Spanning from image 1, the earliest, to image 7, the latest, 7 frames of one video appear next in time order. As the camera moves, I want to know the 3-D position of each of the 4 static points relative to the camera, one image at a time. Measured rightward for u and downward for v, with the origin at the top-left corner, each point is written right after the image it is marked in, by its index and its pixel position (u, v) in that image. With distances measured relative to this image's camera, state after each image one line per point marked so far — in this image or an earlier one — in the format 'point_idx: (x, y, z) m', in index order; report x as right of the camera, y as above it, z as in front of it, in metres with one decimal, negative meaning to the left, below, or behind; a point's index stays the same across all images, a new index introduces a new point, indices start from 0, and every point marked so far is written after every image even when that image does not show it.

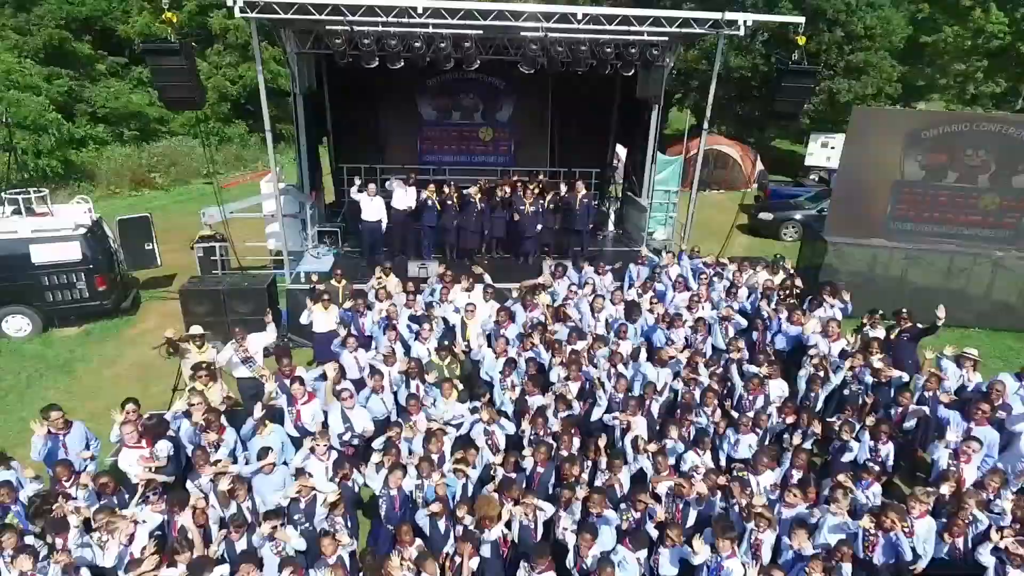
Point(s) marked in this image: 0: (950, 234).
0: (+6.1, +0.7, +12.4) m
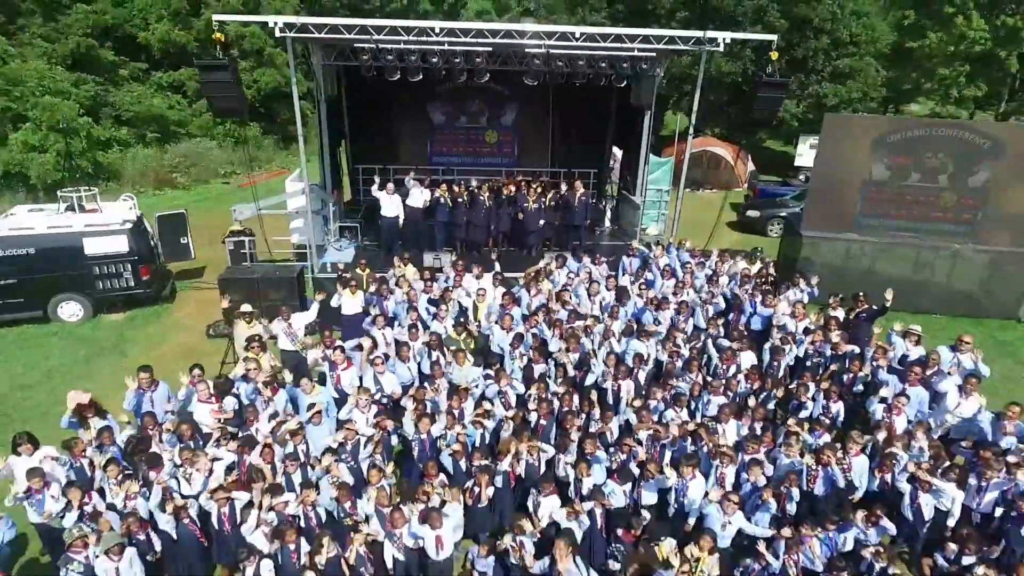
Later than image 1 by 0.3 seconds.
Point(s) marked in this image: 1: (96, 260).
0: (+6.1, +0.9, +13.7) m
1: (-6.0, +0.4, +13.0) m
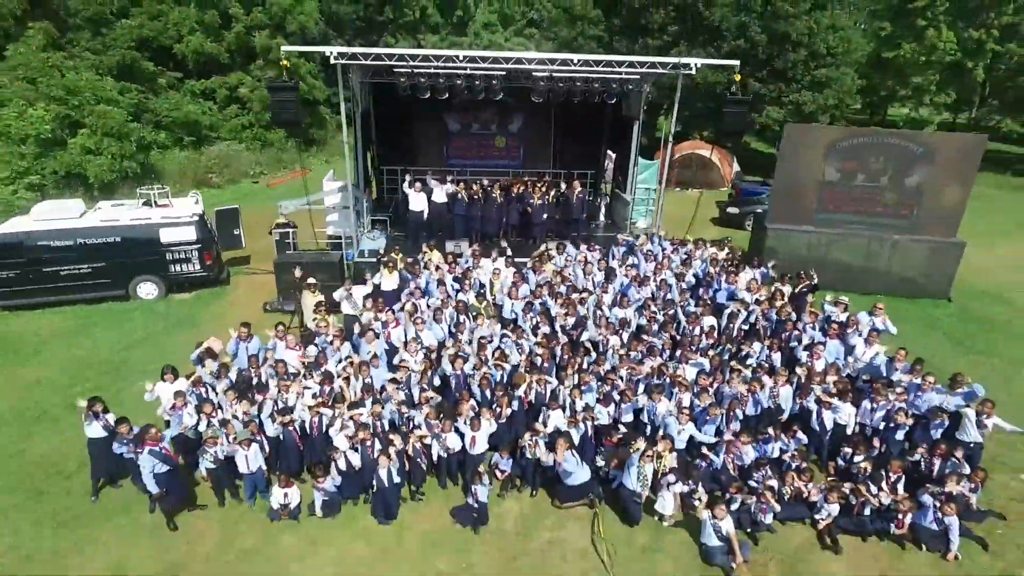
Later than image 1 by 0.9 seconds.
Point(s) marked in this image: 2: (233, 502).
0: (+6.3, +1.2, +16.1) m
1: (-5.9, +0.7, +15.4) m
2: (-2.7, -2.1, +8.9) m
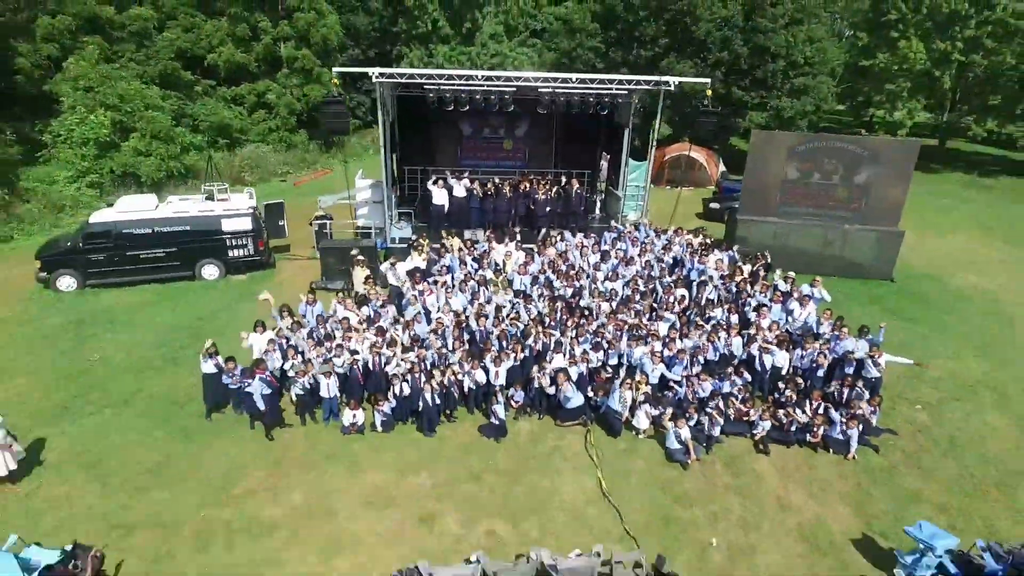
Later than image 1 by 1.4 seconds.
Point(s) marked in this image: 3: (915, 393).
0: (+6.4, +1.5, +18.9) m
1: (-5.7, +1.1, +18.2) m
2: (-2.6, -1.7, +11.7) m
3: (+5.7, -1.5, +12.6) m
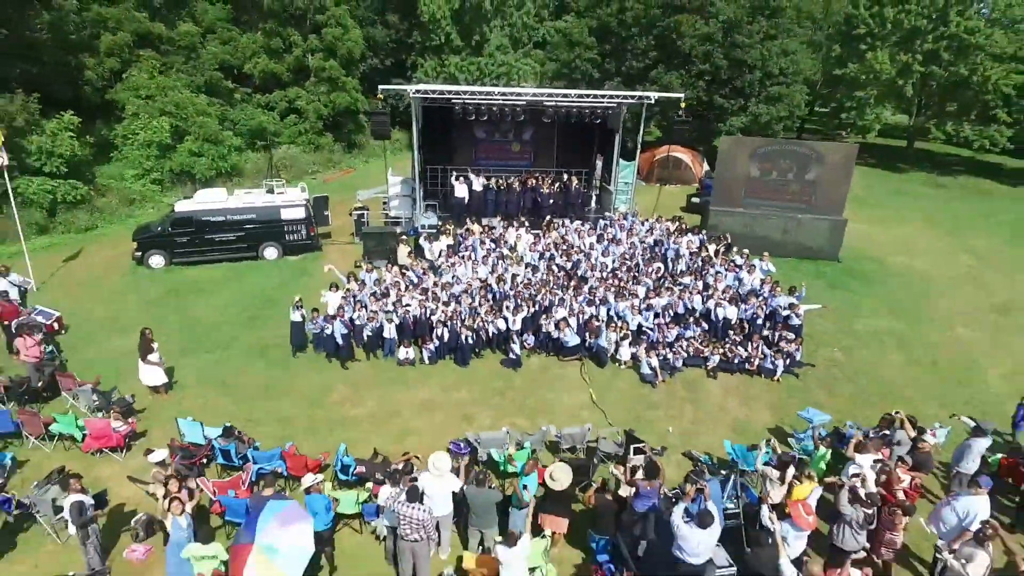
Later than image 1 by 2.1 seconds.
0: (+6.7, +2.1, +22.6) m
1: (-5.5, +1.6, +21.9) m
2: (-2.3, -1.2, +15.5) m
3: (+5.9, -1.0, +16.4) m
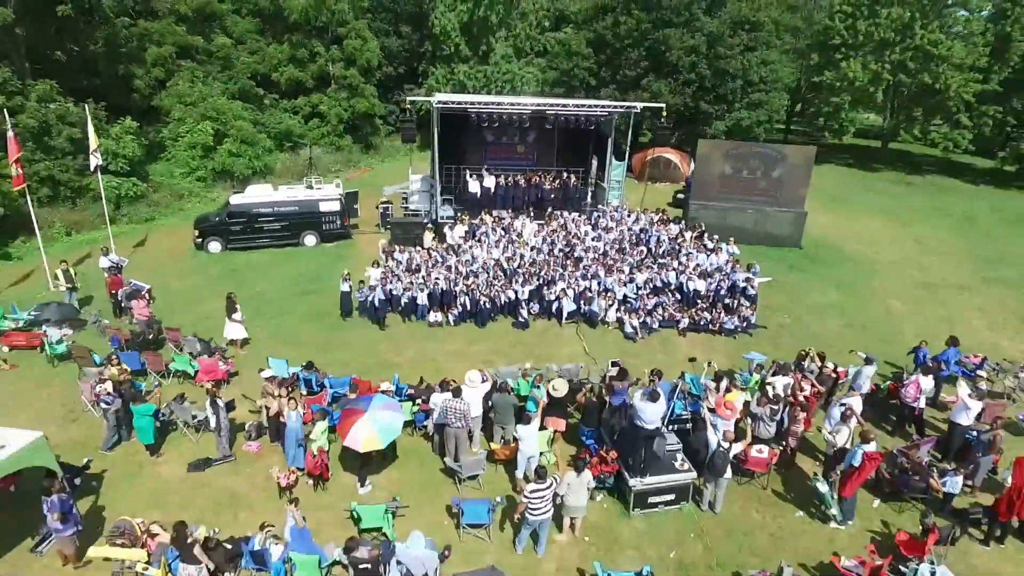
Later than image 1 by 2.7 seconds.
0: (+6.8, +2.6, +26.2) m
1: (-5.3, +2.1, +25.5) m
2: (-2.2, -0.7, +19.0) m
3: (+6.1, -0.5, +19.9) m
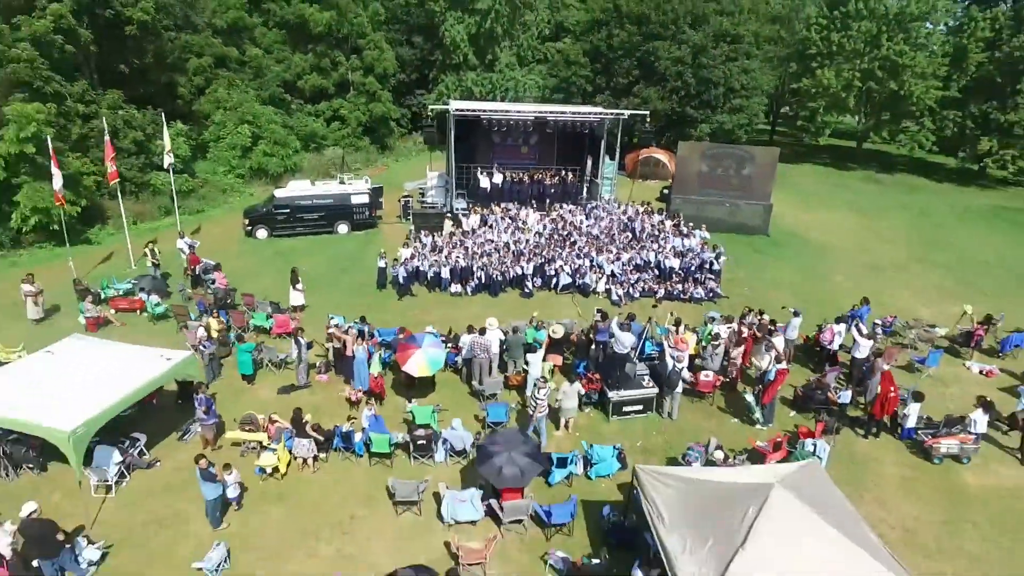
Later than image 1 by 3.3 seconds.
0: (+7.0, +3.1, +30.1) m
1: (-5.1, +2.7, +29.4) m
2: (-2.0, -0.1, +23.0) m
3: (+6.3, +0.1, +23.9) m
